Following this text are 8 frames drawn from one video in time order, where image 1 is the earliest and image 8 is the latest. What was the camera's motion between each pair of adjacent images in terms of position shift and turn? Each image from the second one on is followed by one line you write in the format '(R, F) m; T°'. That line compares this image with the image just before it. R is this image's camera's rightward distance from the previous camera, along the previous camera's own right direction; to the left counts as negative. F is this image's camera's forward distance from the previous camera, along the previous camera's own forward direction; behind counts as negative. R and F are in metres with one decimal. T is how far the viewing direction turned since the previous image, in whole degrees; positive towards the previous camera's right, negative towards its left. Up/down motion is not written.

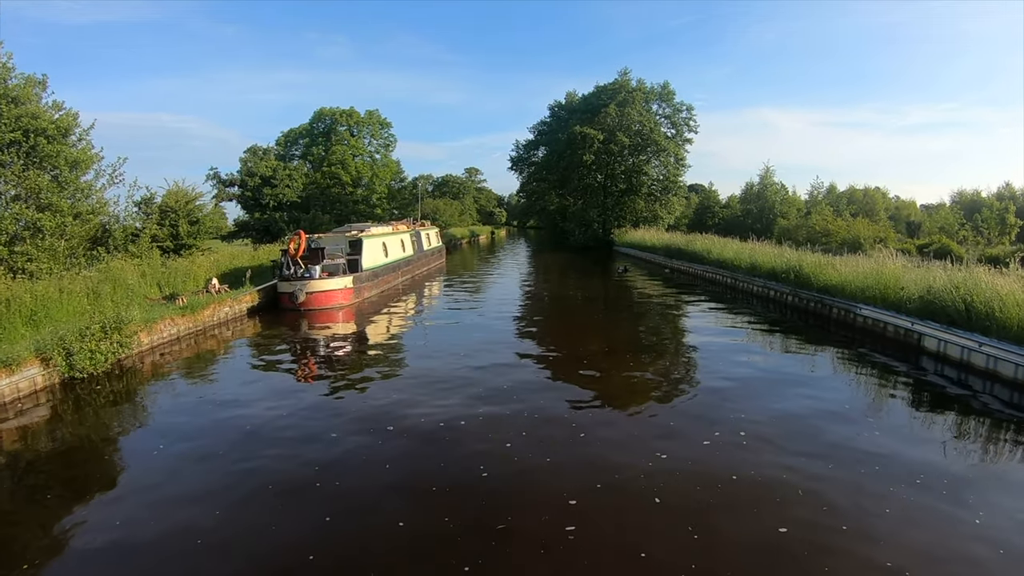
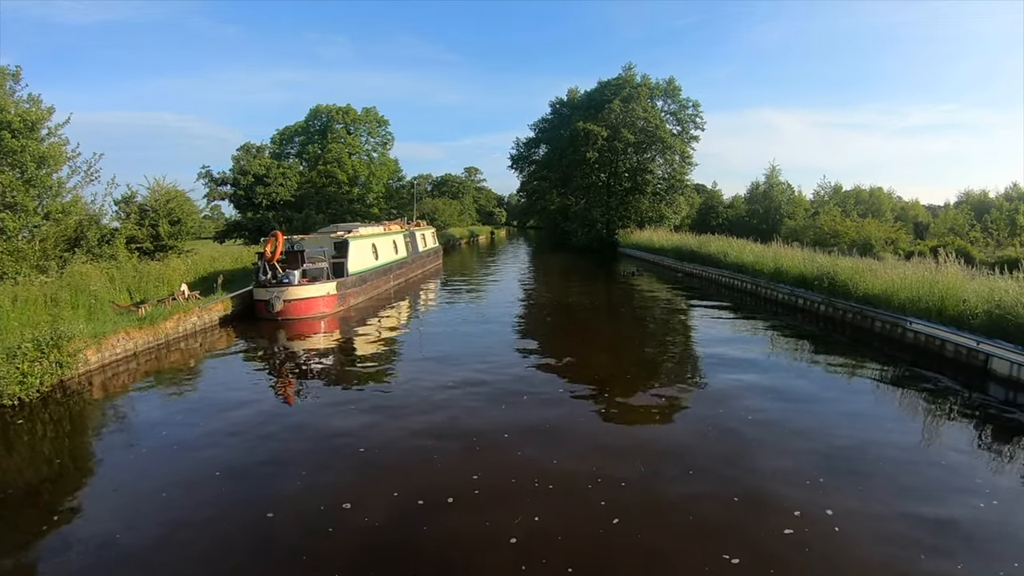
(0.0, +1.6) m; 0°
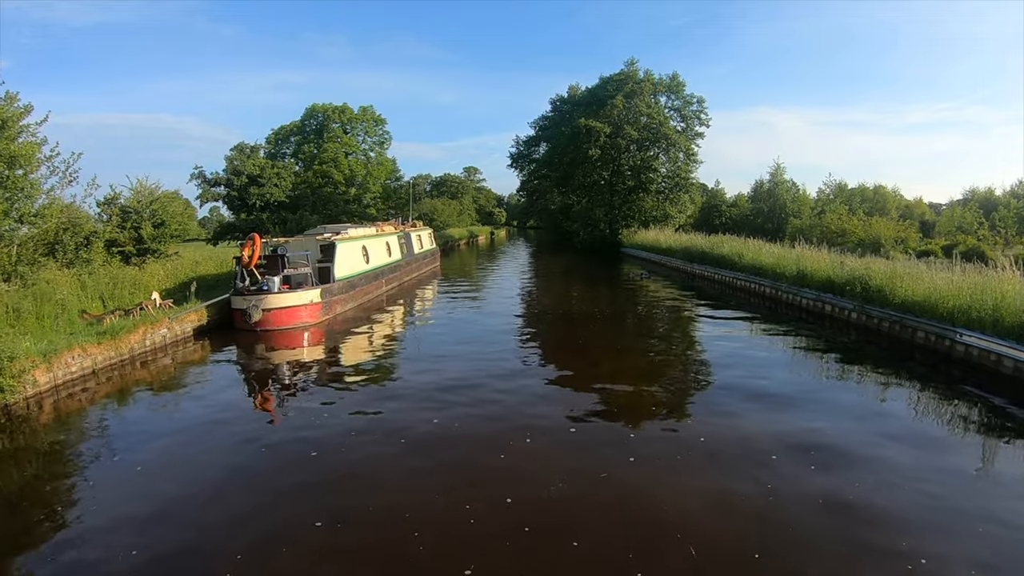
(0.0, +1.3) m; 0°
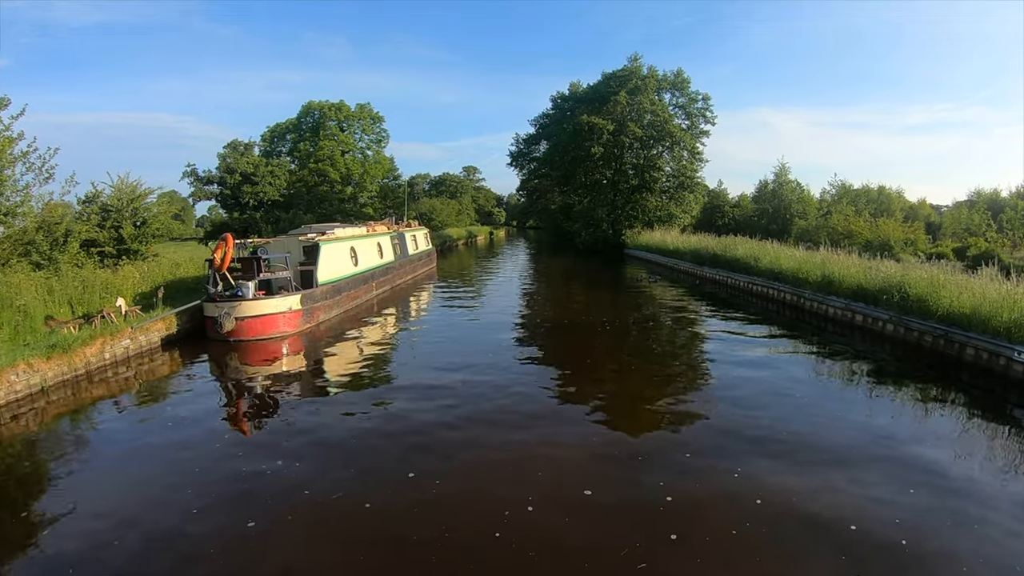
(0.0, +1.2) m; 0°
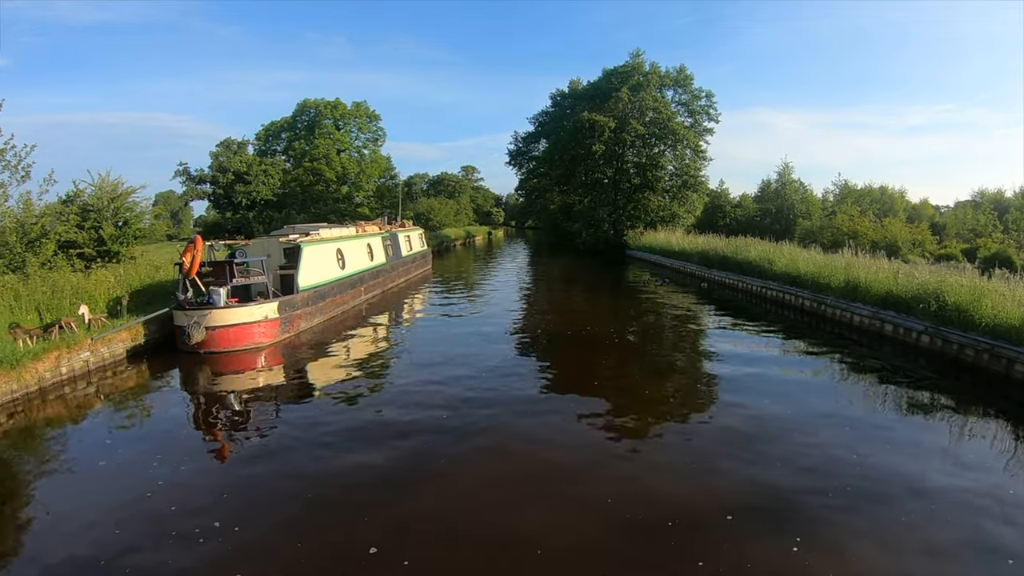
(0.0, +1.1) m; 0°
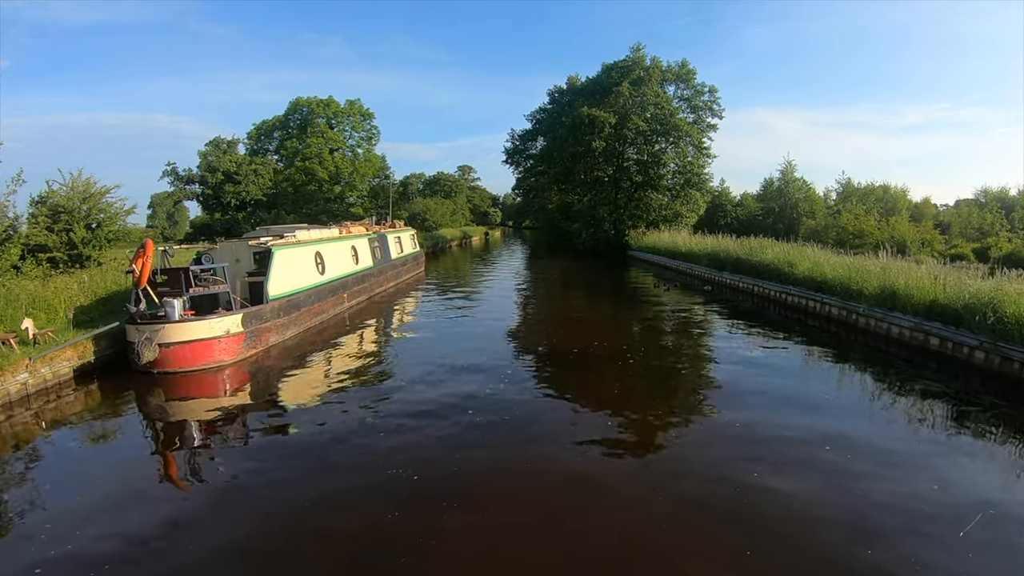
(0.0, +1.4) m; 0°
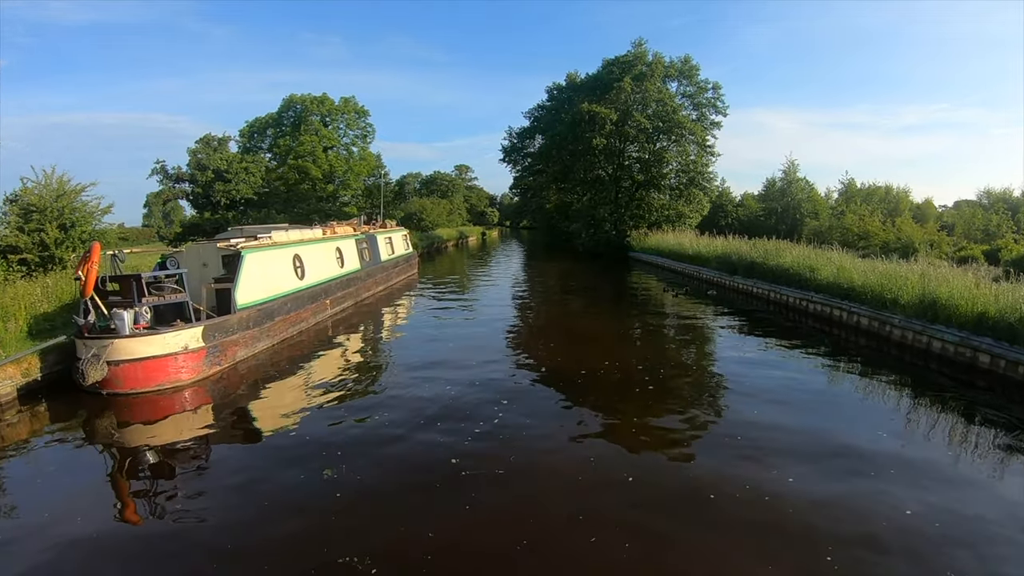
(0.0, +1.2) m; 0°
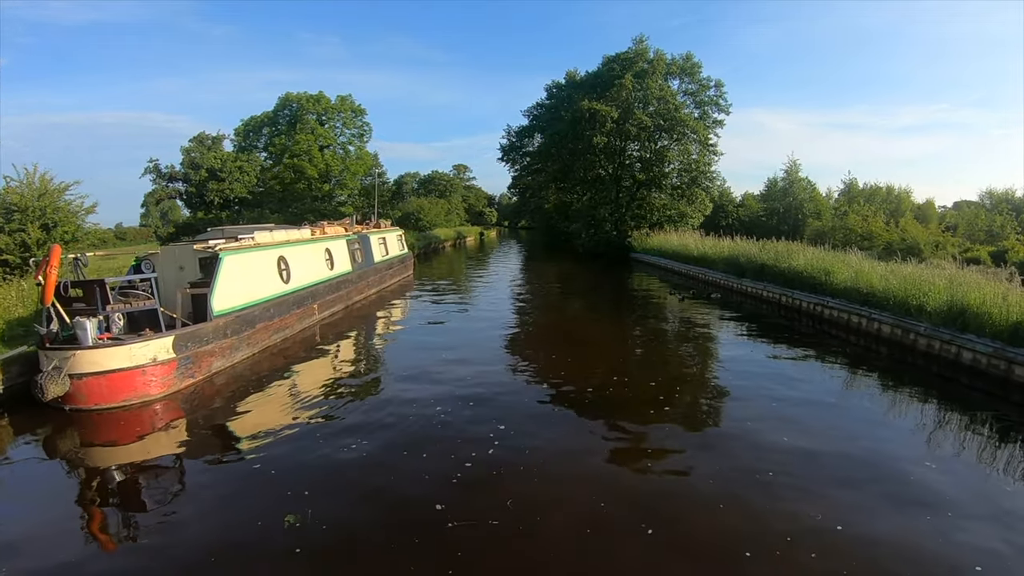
(0.0, +0.7) m; 0°
